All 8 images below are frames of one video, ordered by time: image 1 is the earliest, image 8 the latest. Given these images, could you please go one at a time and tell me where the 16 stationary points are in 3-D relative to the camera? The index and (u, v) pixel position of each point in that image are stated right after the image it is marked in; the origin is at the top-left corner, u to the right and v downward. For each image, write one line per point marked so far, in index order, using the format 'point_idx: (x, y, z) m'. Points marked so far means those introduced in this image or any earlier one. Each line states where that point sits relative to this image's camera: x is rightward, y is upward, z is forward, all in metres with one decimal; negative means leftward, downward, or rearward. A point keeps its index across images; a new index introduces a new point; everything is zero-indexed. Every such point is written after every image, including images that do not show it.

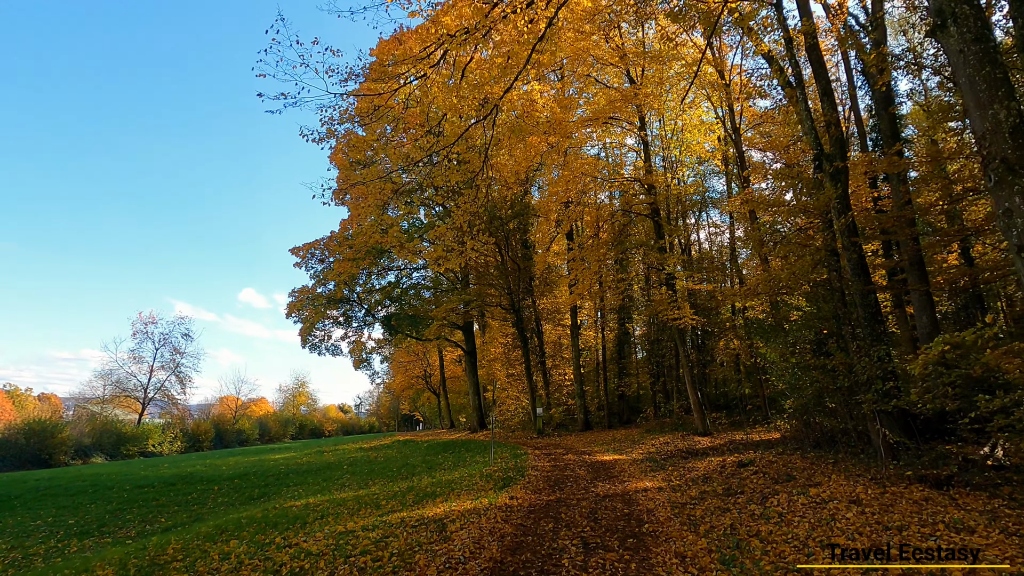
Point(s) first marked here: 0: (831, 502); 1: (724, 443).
0: (+3.4, -2.3, +5.7) m
1: (+5.3, -3.9, +13.5) m
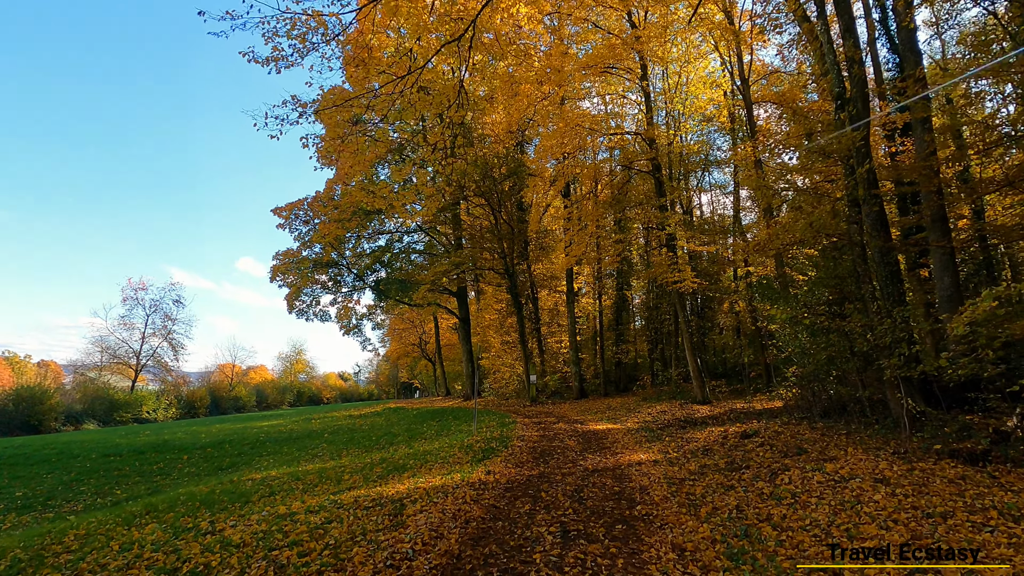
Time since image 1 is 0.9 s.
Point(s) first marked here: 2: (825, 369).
0: (+3.1, -1.8, +5.0) m
1: (+5.1, -3.0, +12.8) m
2: (+5.1, -1.3, +8.8) m
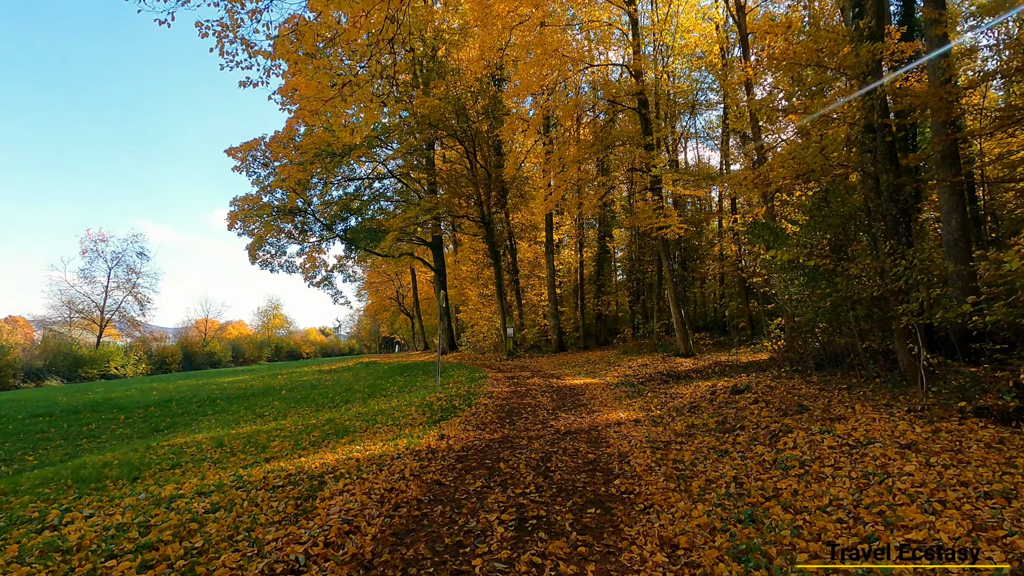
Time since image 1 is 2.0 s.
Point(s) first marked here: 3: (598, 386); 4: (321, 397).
0: (+2.8, -1.2, +4.1) m
1: (+4.4, -1.8, +12.1) m
2: (+4.6, -0.4, +8.0) m
3: (+1.5, -1.8, +9.6) m
4: (-3.6, -2.1, +10.2) m
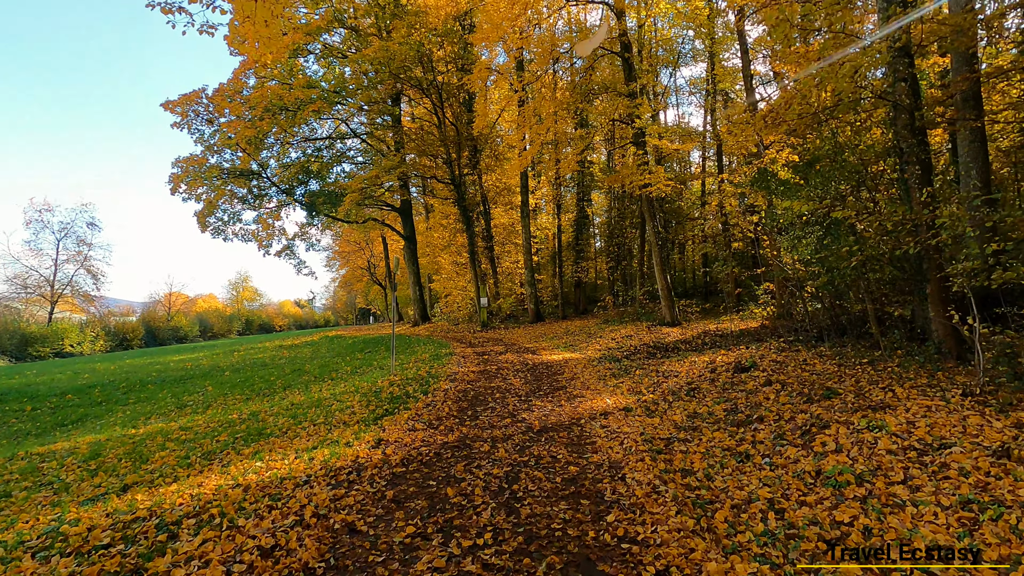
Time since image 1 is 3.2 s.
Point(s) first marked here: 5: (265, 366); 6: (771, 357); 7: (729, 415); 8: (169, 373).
0: (+2.5, -0.9, +3.1) m
1: (+3.8, -1.0, +11.1) m
2: (+4.2, +0.1, +6.9) m
3: (+1.1, -1.2, +8.5) m
4: (-4.1, -1.5, +8.9) m
5: (-5.4, -1.7, +11.7) m
6: (+3.3, -0.9, +6.9) m
7: (+1.8, -1.1, +4.6) m
8: (-7.9, -2.0, +12.4) m
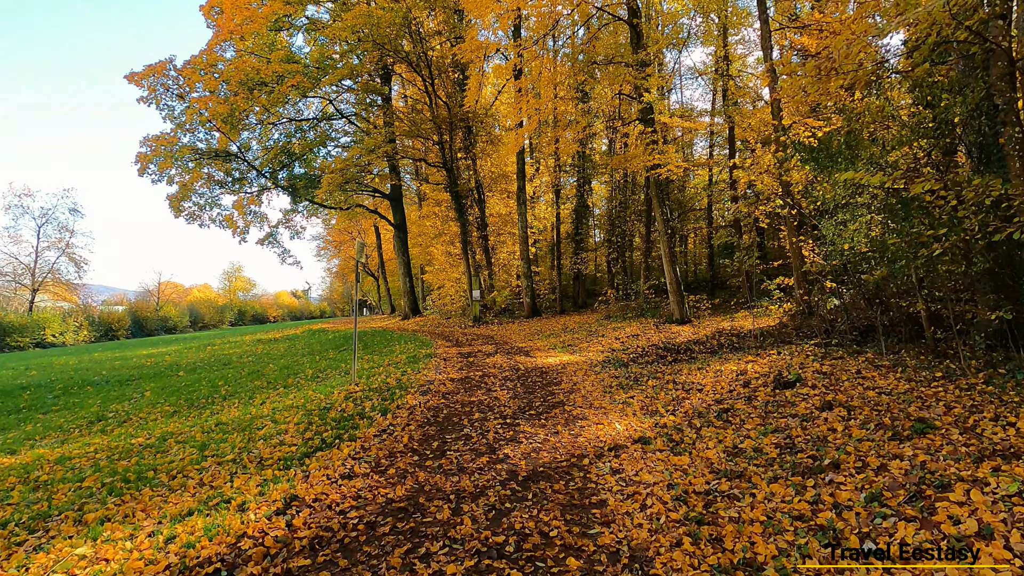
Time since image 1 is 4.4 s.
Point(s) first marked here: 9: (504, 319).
0: (+2.4, -0.9, +1.8) m
1: (+3.7, -0.9, +9.9) m
2: (+4.1, +0.1, +5.7) m
3: (+0.9, -1.1, +7.3) m
4: (-4.3, -1.4, +7.6) m
5: (-5.6, -1.5, +10.5) m
6: (+3.2, -0.8, +5.7) m
7: (+1.7, -1.0, +3.4) m
8: (-8.1, -1.7, +11.1) m
9: (-0.3, -1.1, +19.6) m
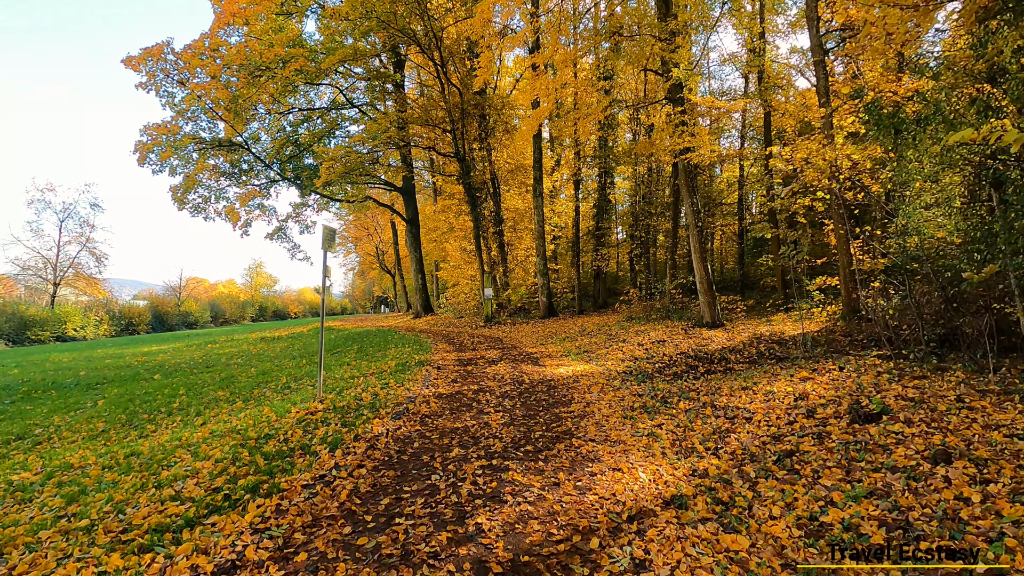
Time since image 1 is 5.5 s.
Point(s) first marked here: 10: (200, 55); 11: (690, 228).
0: (+2.2, -0.9, +0.7) m
1: (+3.8, -0.9, +8.7) m
2: (+4.1, +0.1, +4.4) m
3: (+0.9, -1.1, +6.2) m
4: (-4.2, -1.3, +6.7) m
5: (-5.4, -1.4, +9.6) m
6: (+3.1, -0.8, +4.4) m
7: (+1.6, -1.0, +2.2) m
8: (-7.9, -1.6, +10.4) m
9: (+0.2, -1.1, +18.5) m
10: (-9.2, +6.9, +15.8) m
11: (+4.0, +1.3, +12.1) m
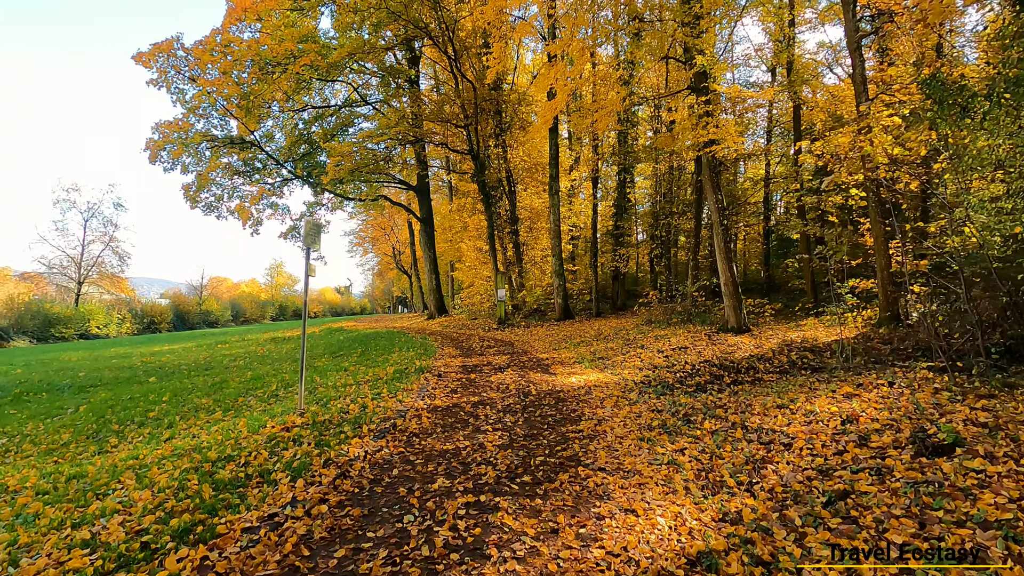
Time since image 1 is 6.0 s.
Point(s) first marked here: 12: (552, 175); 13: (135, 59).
0: (+2.0, -1.0, 0.0) m
1: (+4.0, -0.9, +8.0) m
2: (+4.1, +0.1, +3.7) m
3: (+1.0, -1.1, +5.6) m
4: (-4.2, -1.3, +6.3) m
5: (-5.2, -1.4, +9.2) m
6: (+3.1, -0.9, +3.8) m
7: (+1.5, -1.1, +1.6) m
8: (-7.7, -1.6, +10.1) m
9: (+0.7, -1.1, +18.0) m
10: (-8.8, +6.9, +15.6) m
11: (+4.3, +1.3, +11.5) m
12: (+1.3, +3.6, +17.1) m
13: (-10.1, +6.1, +14.4) m
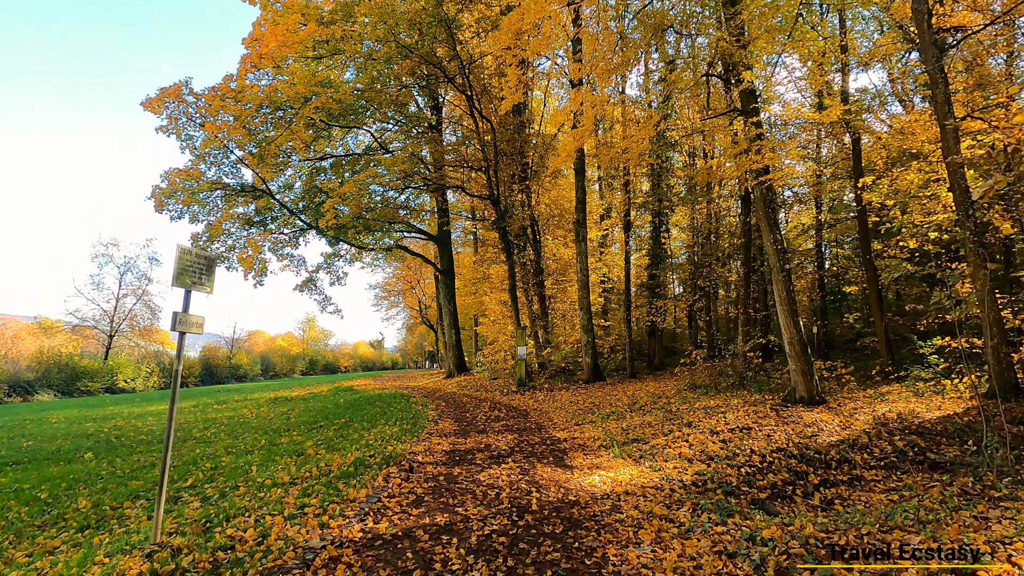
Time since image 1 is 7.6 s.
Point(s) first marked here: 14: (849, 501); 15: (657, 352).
0: (+1.6, -0.8, -1.8) m
1: (+4.1, -1.6, +6.0) m
2: (+3.9, -0.2, +1.9) m
3: (+0.9, -1.6, +3.8) m
4: (-4.2, -1.8, +4.8) m
5: (-5.0, -2.2, +7.8) m
6: (+3.0, -1.1, +1.9) m
7: (+1.2, -1.1, -0.2) m
8: (-7.5, -2.5, +8.8) m
9: (+1.5, -2.8, +16.1) m
10: (-8.1, +5.3, +15.2) m
11: (+4.6, +0.2, +9.7) m
12: (+2.0, +2.0, +15.7) m
13: (-9.5, +4.7, +14.0) m
14: (+2.6, -1.6, +4.1) m
15: (+4.8, -2.1, +17.8) m
